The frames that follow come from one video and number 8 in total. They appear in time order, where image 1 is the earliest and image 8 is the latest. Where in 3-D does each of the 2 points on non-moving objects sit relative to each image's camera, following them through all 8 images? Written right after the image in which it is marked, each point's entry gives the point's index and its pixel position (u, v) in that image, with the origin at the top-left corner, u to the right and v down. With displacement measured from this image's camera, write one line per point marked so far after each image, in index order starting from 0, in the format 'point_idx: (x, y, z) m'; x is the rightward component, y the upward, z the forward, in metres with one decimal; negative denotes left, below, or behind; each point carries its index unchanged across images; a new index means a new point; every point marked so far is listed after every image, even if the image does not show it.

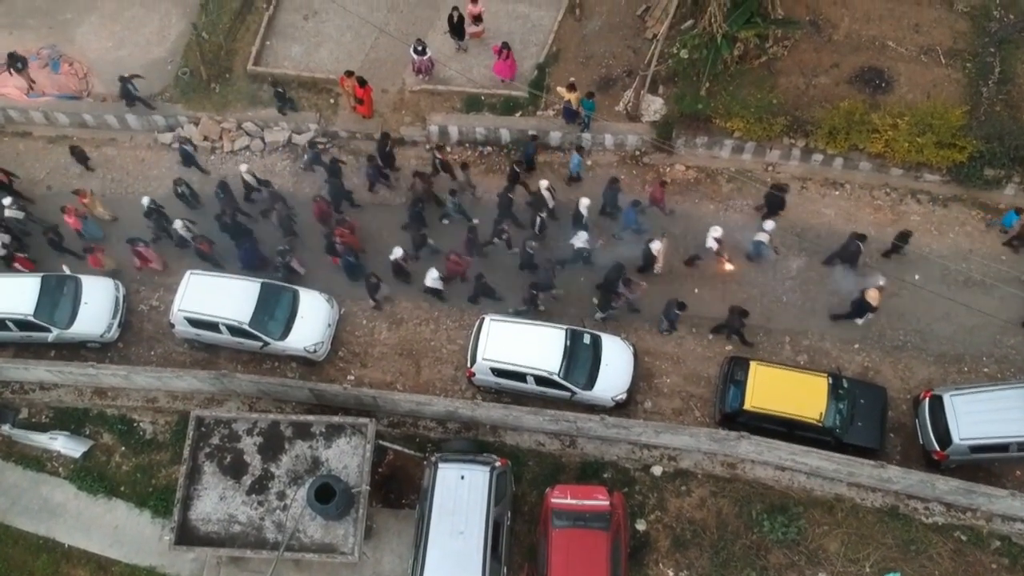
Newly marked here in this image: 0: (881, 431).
0: (+5.6, -2.1, +15.0) m
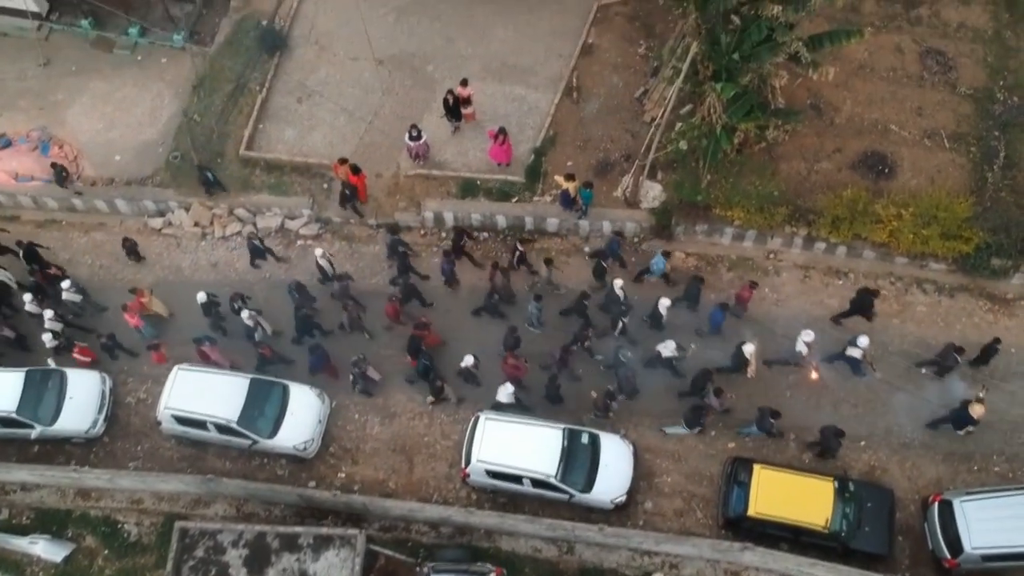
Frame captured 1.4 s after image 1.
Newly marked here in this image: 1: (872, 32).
0: (+5.5, -3.6, +14.5) m
1: (+6.6, +4.7, +18.6) m
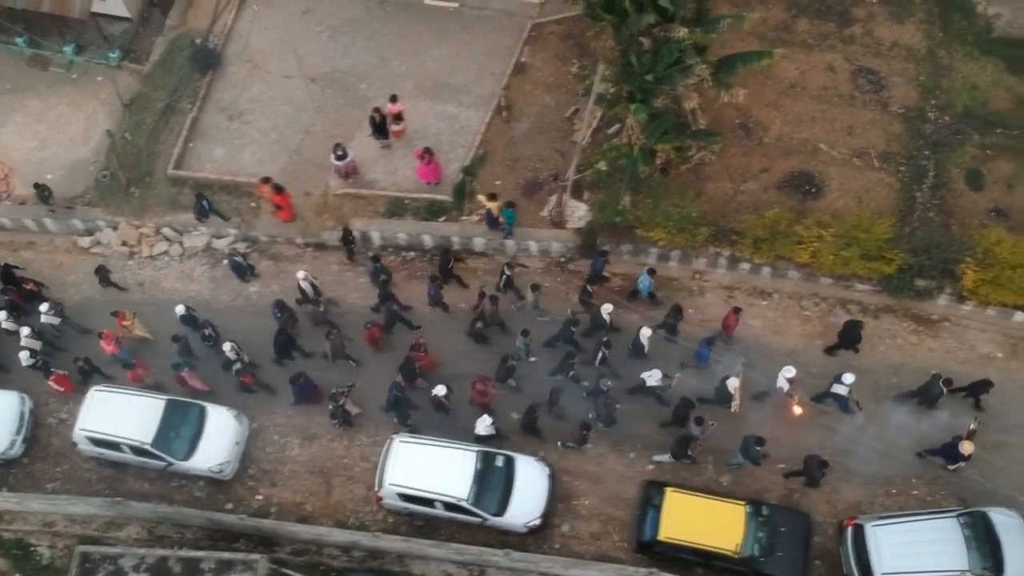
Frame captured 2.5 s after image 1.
0: (+4.2, -3.9, +14.4) m
1: (+5.4, +4.4, +18.5) m
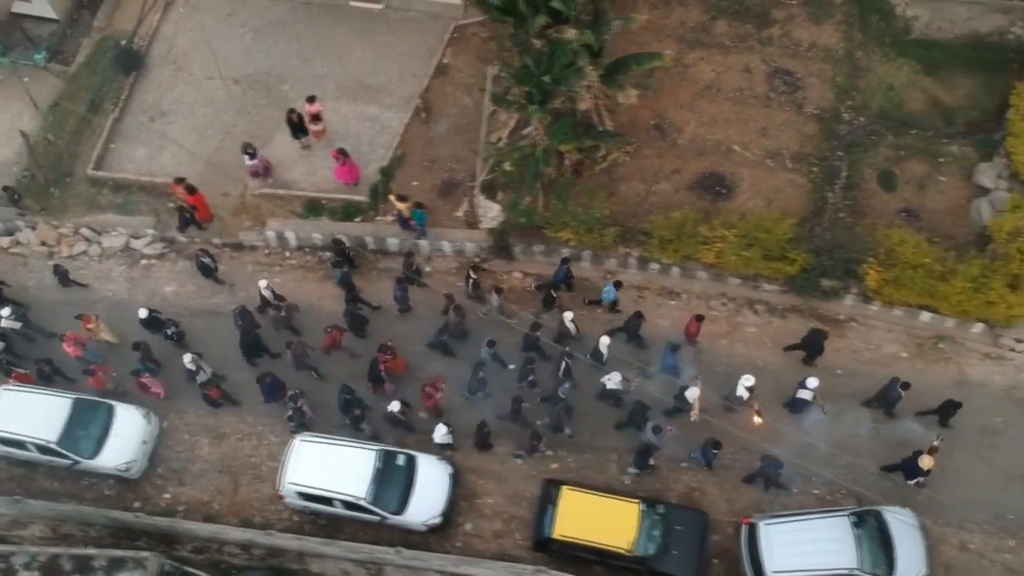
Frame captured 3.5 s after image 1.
0: (+2.7, -3.9, +14.5) m
1: (+3.9, +4.4, +18.6) m
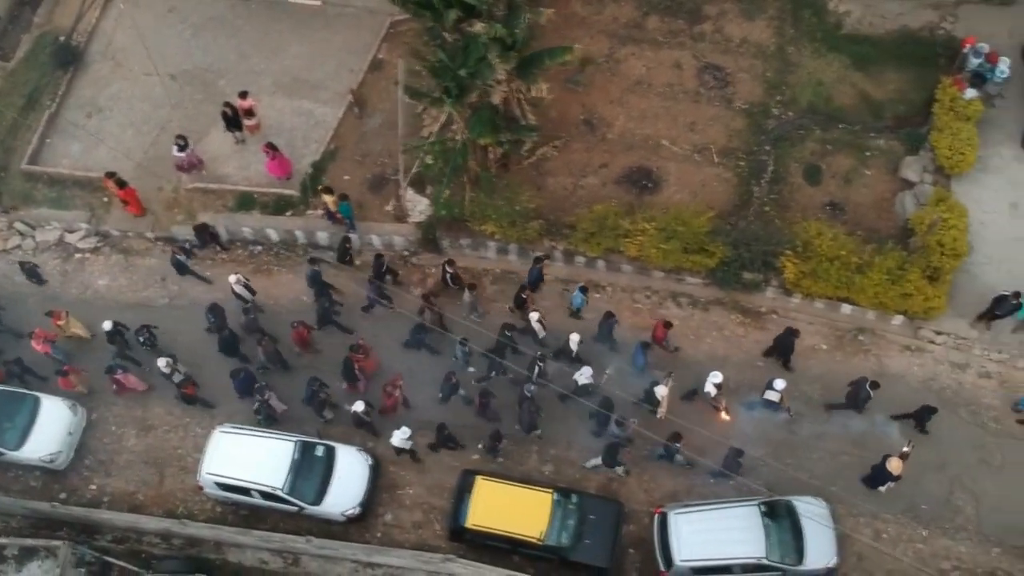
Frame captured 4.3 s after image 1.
0: (+1.5, -3.8, +14.6) m
1: (+2.6, +4.5, +18.8) m
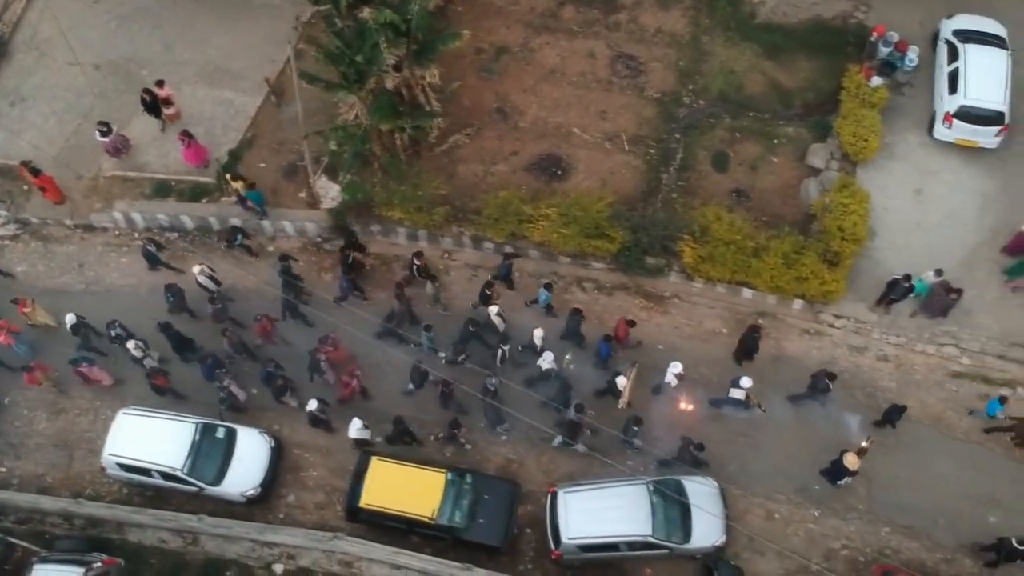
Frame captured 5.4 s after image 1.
0: (-0.1, -3.5, +14.8) m
1: (+1.1, +4.7, +19.0) m
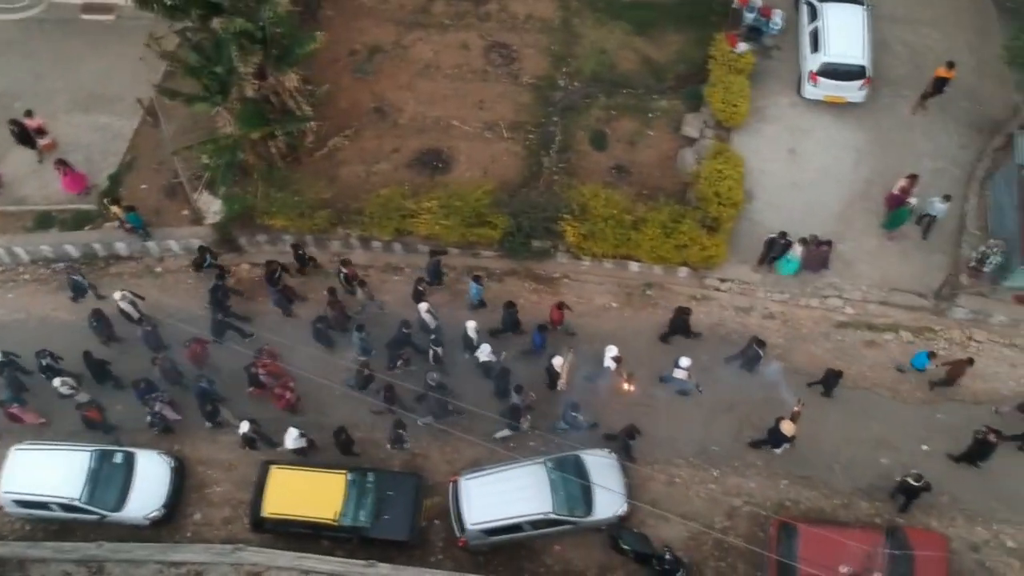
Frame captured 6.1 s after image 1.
0: (-1.5, -3.5, +14.9) m
1: (-1.4, +4.9, +19.1) m
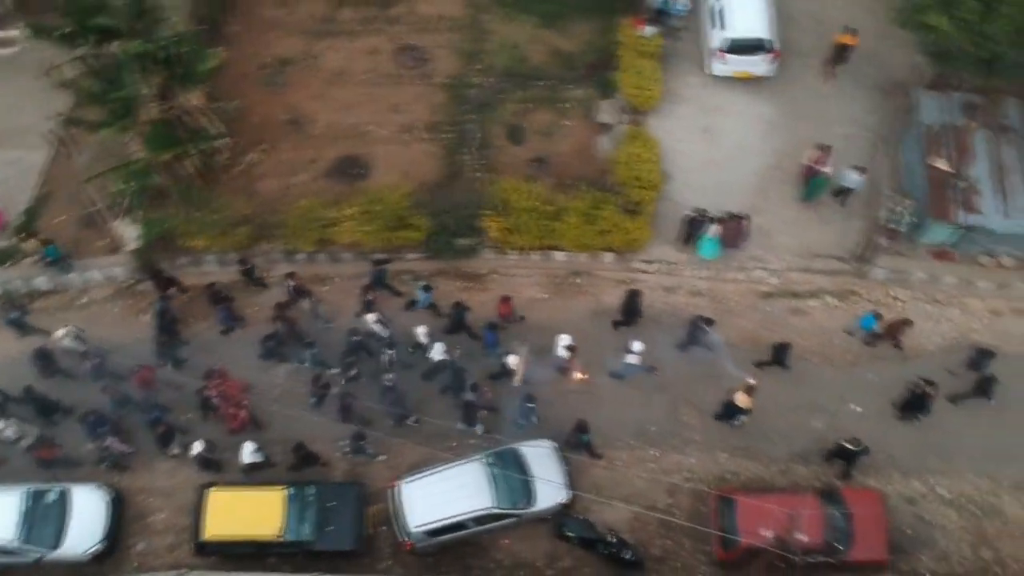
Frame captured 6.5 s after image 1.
0: (-2.3, -3.6, +14.8) m
1: (-3.1, +4.7, +19.0) m
